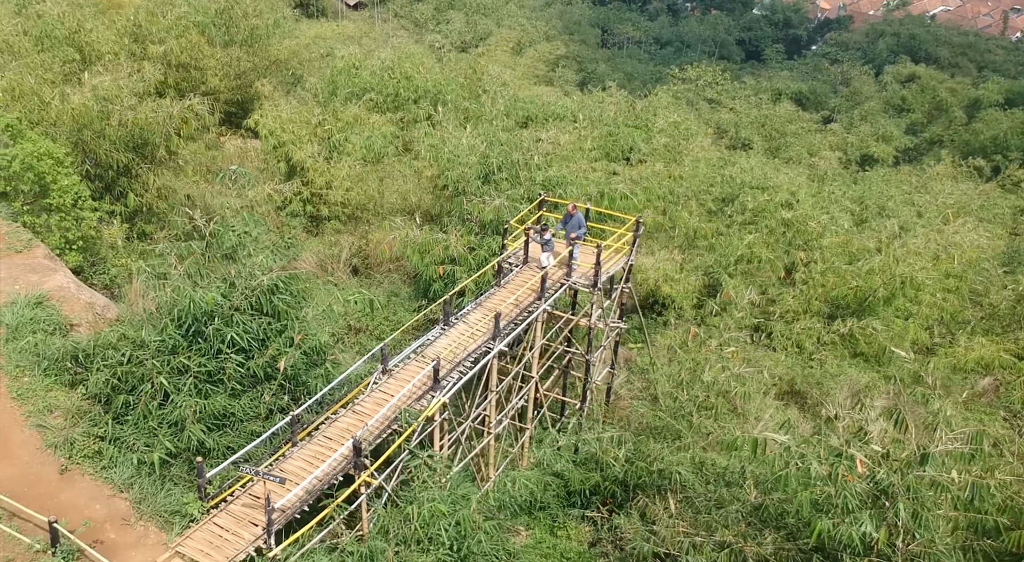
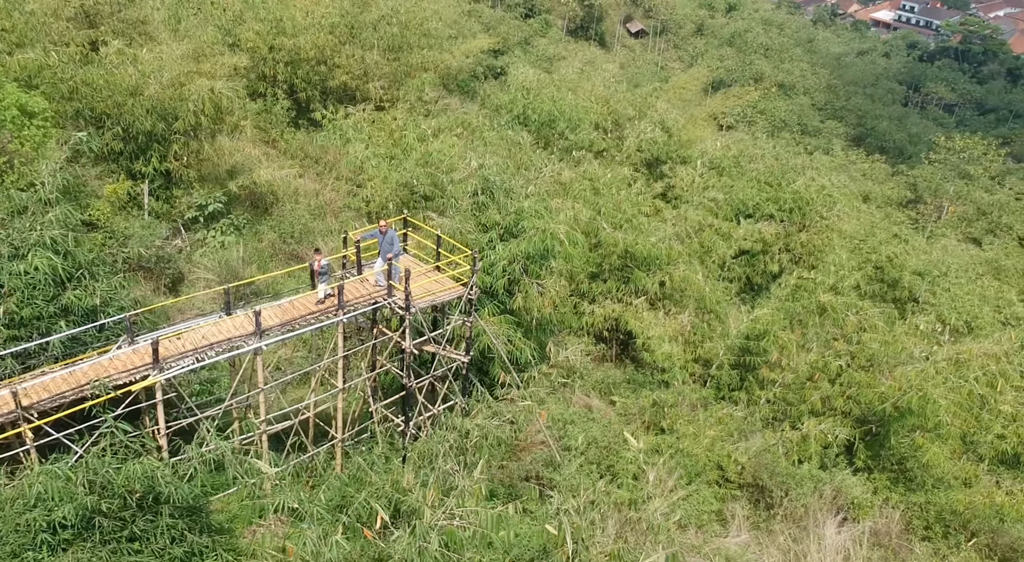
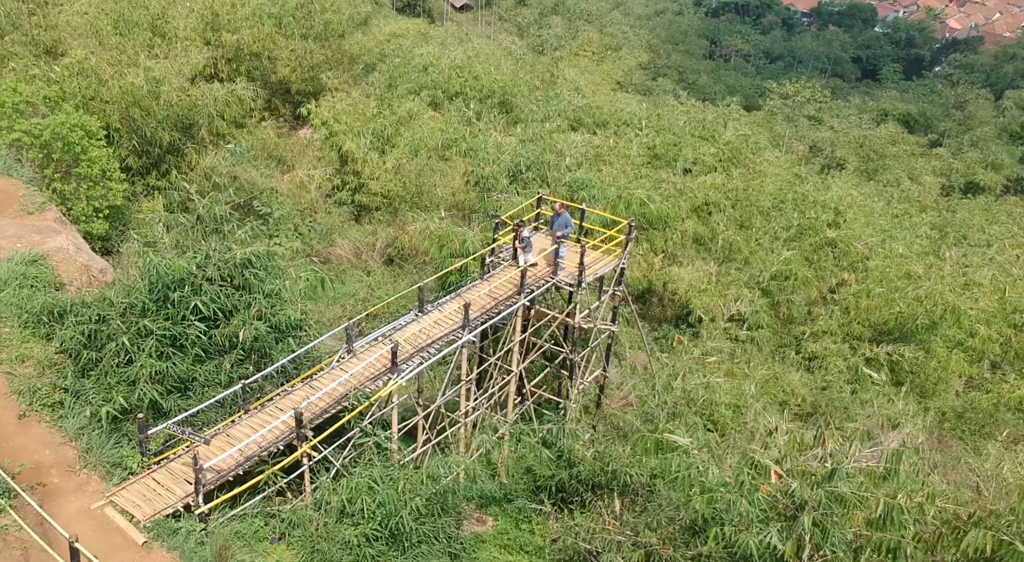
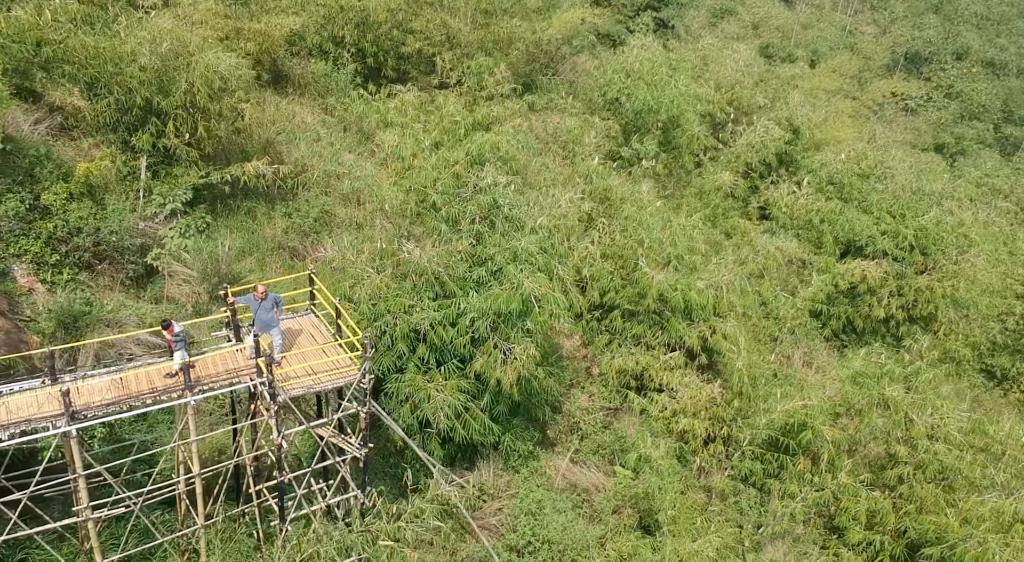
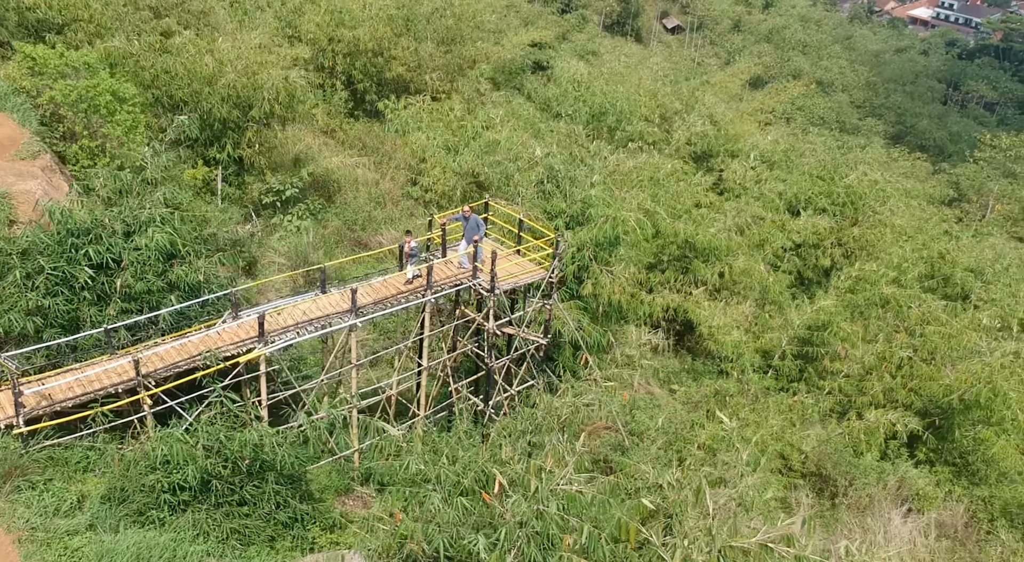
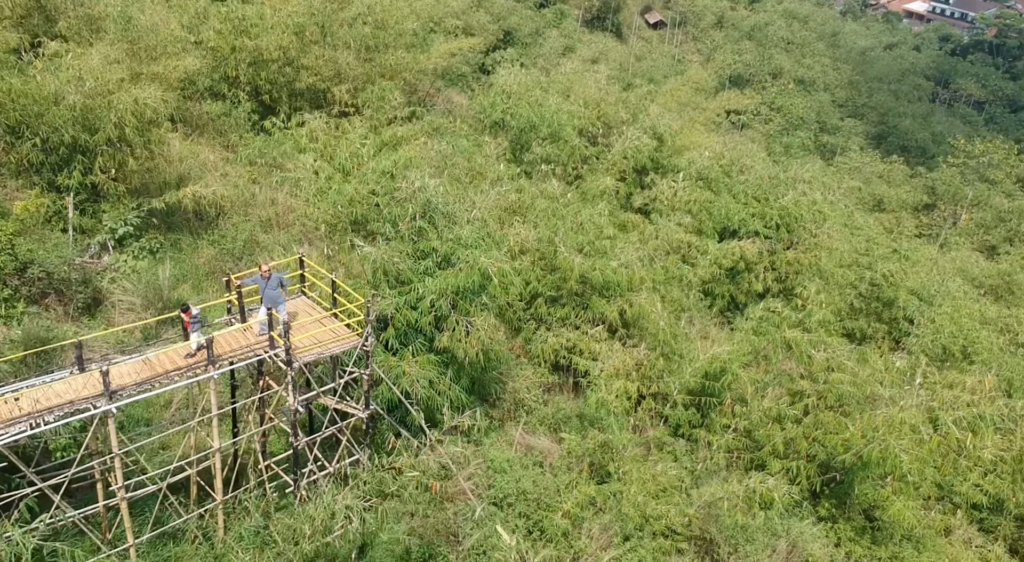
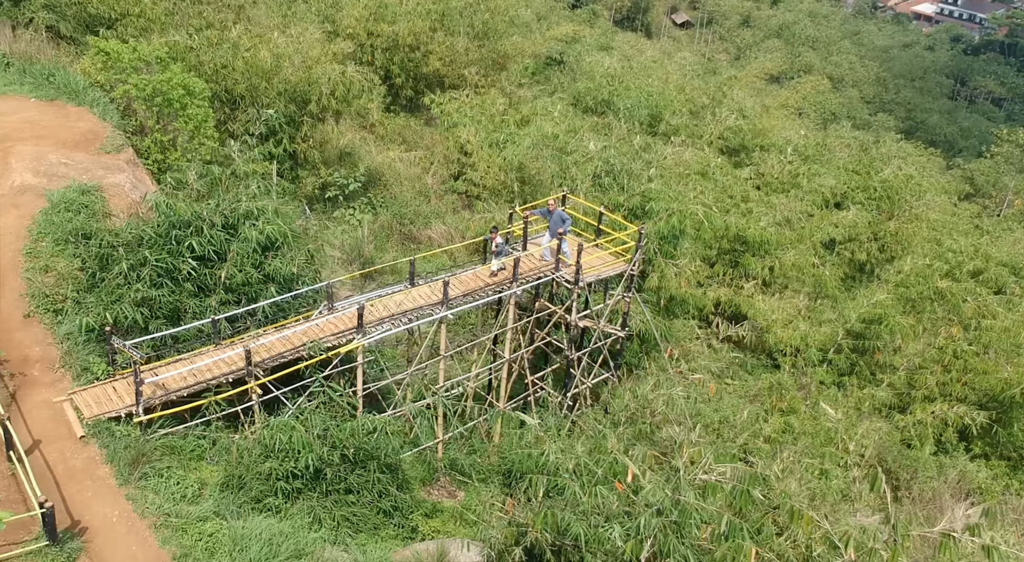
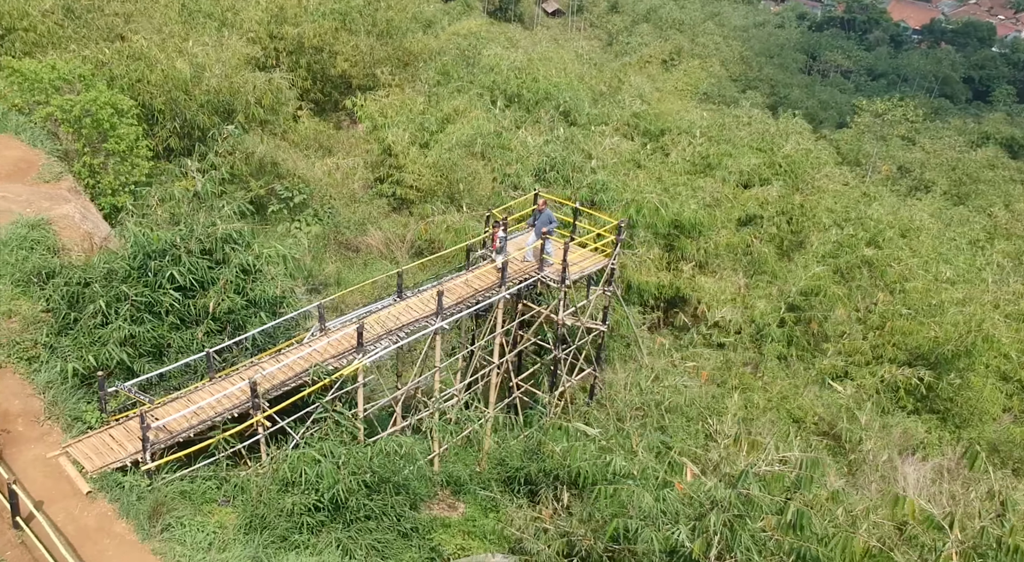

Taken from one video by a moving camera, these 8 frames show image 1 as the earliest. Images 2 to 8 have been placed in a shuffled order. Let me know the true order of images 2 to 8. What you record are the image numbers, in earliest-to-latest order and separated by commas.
3, 8, 7, 5, 2, 6, 4
